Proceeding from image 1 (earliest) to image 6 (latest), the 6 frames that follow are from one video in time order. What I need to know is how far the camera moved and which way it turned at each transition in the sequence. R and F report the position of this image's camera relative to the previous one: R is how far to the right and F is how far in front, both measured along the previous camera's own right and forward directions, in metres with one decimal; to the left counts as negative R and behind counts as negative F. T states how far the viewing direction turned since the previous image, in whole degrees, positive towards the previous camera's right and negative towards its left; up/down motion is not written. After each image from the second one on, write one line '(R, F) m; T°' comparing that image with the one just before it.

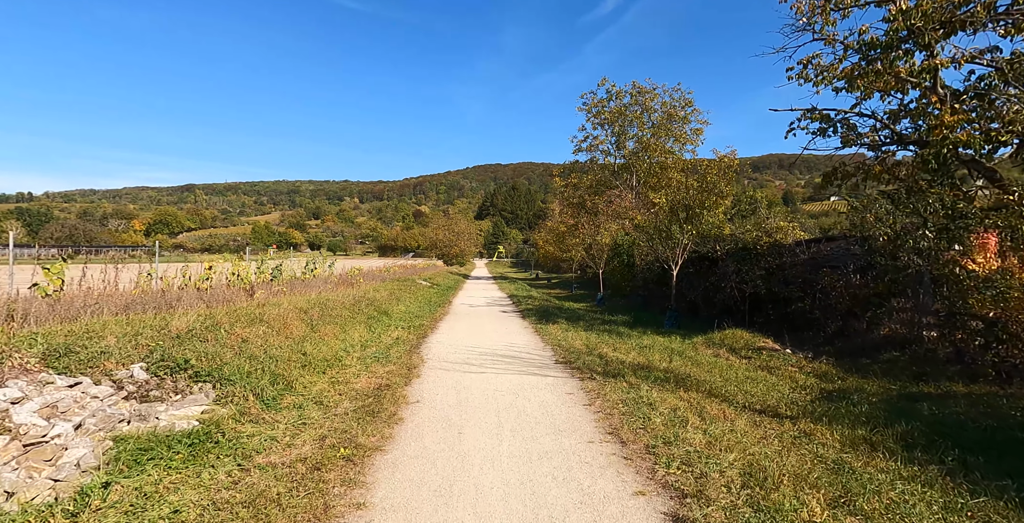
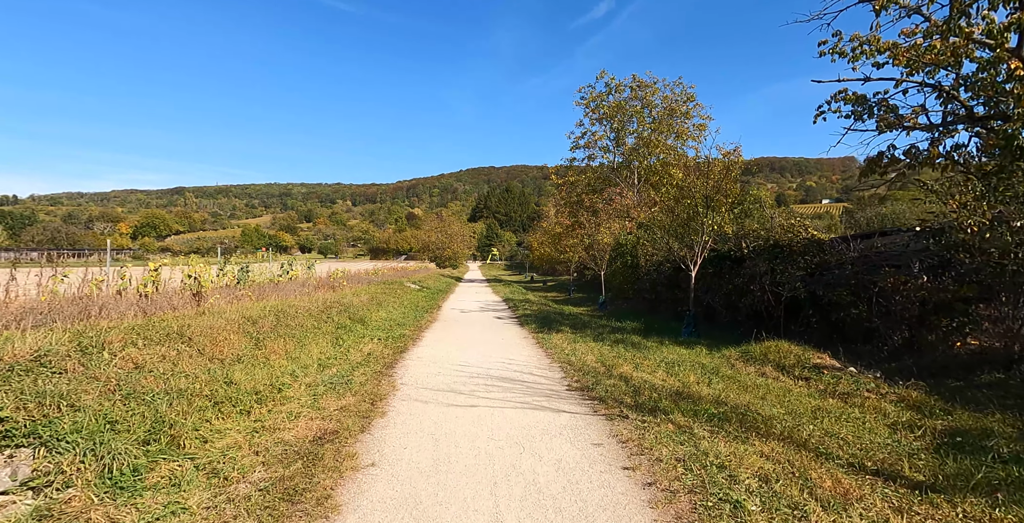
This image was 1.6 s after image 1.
(-0.1, +1.5) m; +1°
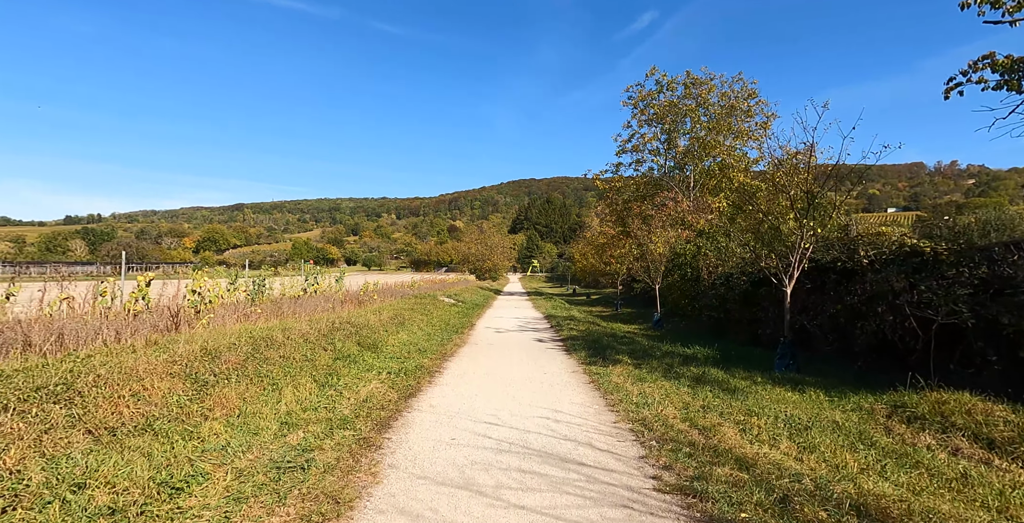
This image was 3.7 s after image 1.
(-0.1, +1.9) m; -5°
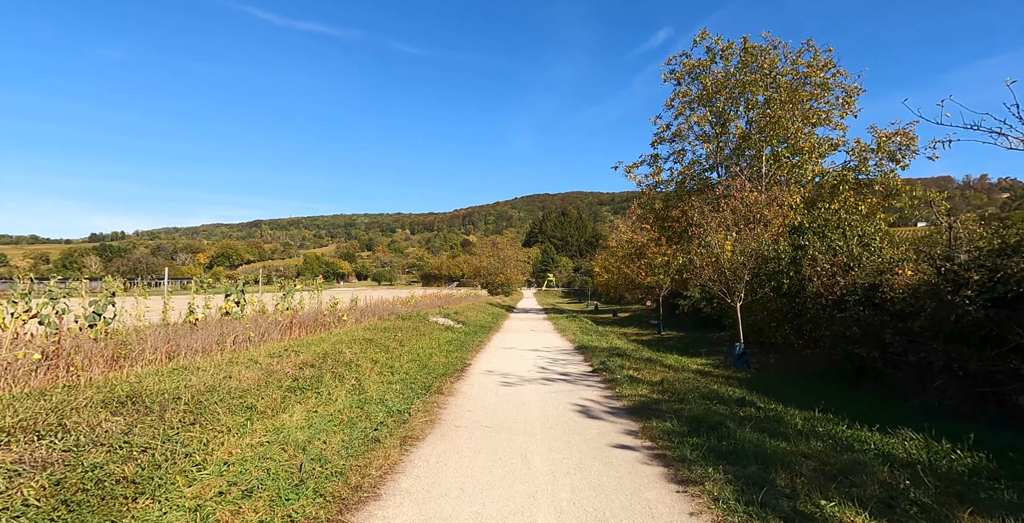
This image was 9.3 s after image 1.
(-0.1, +5.3) m; -2°
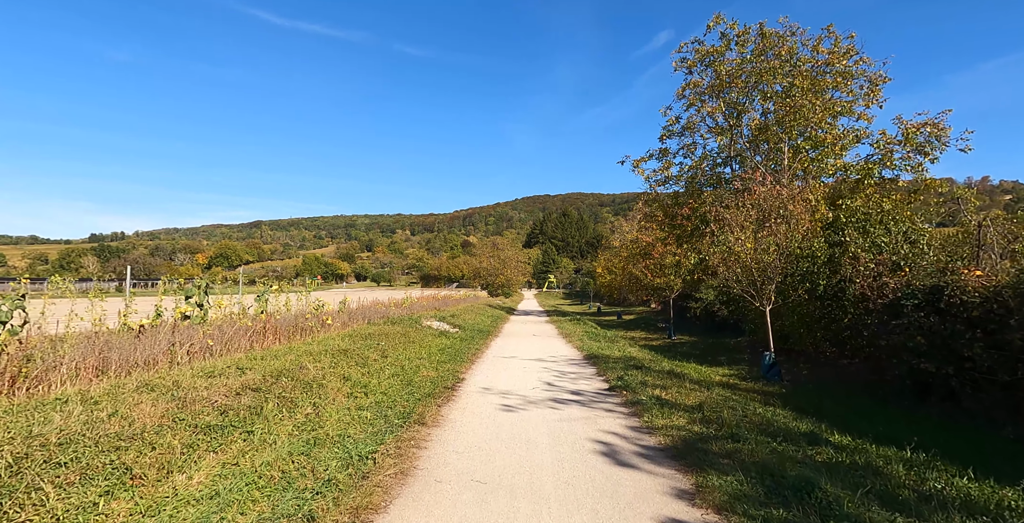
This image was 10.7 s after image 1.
(0.0, +1.4) m; 0°
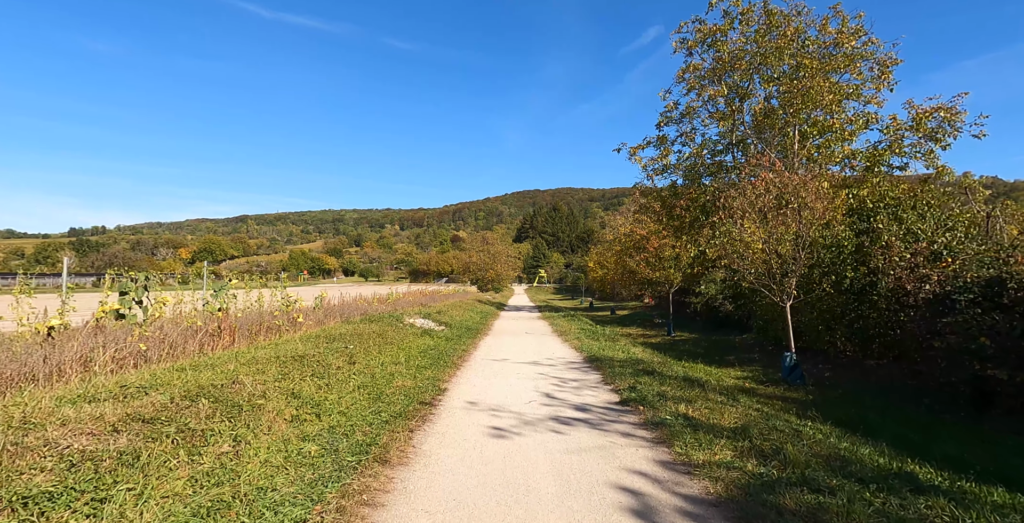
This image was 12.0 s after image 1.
(0.0, +1.3) m; +1°
